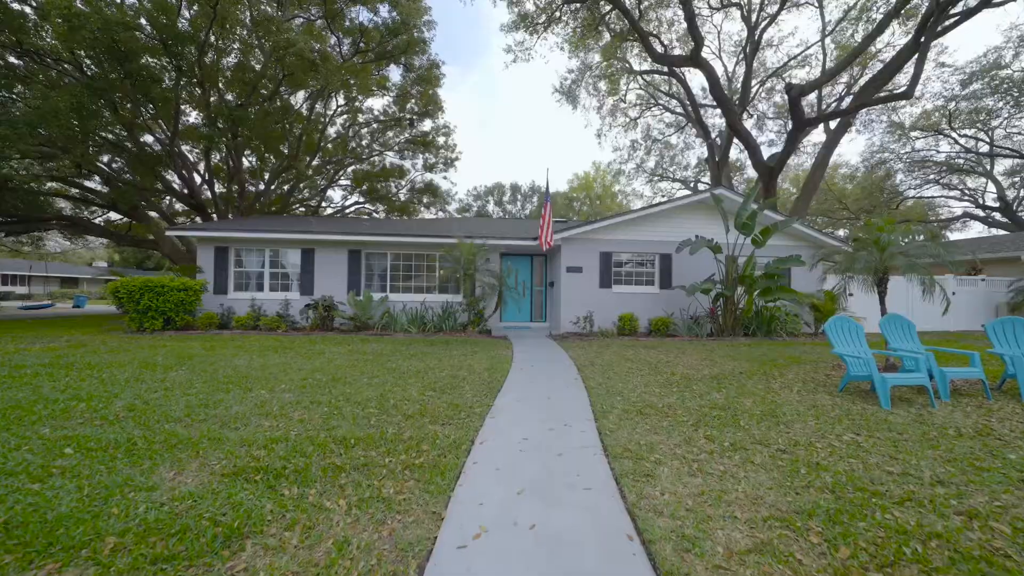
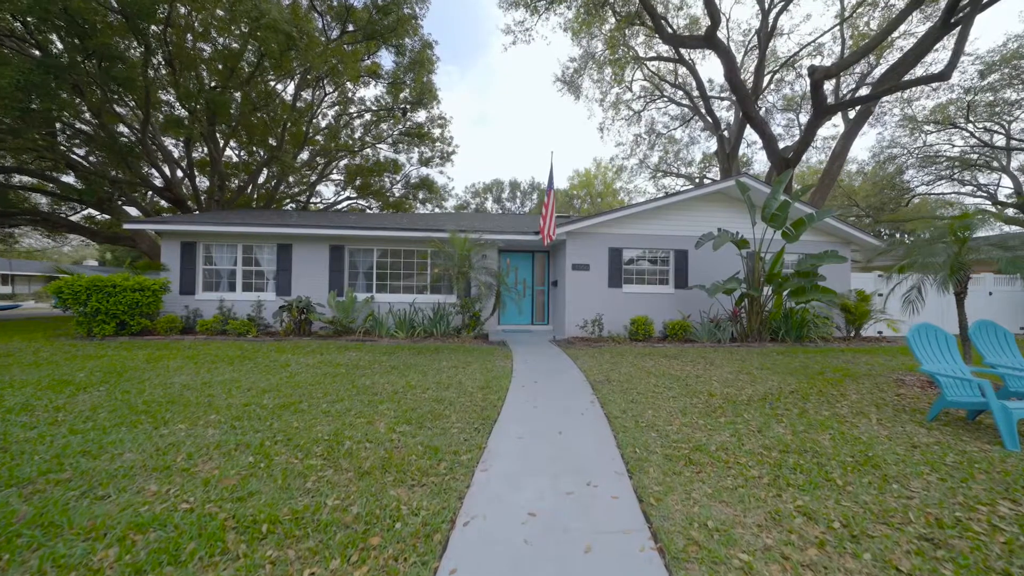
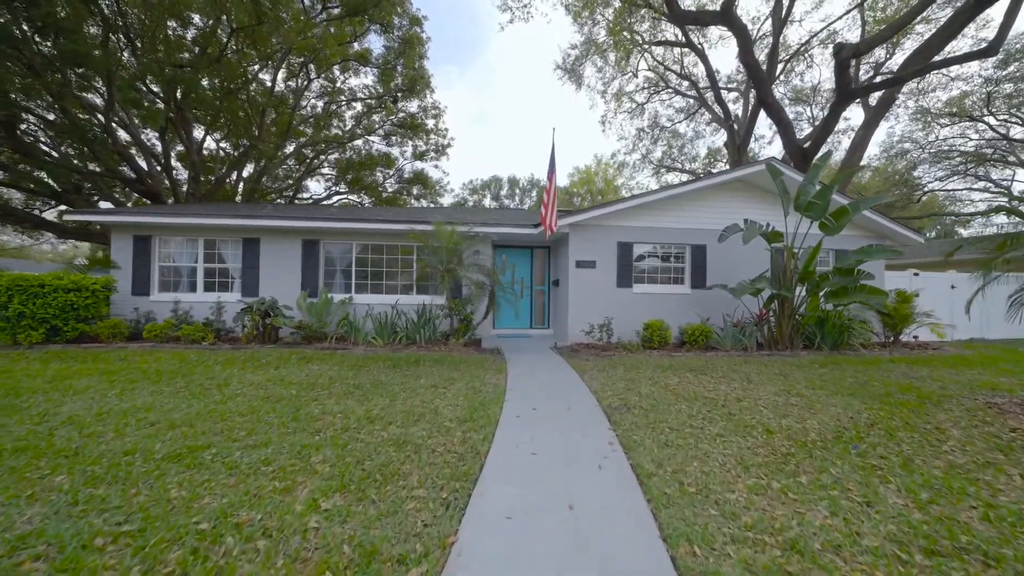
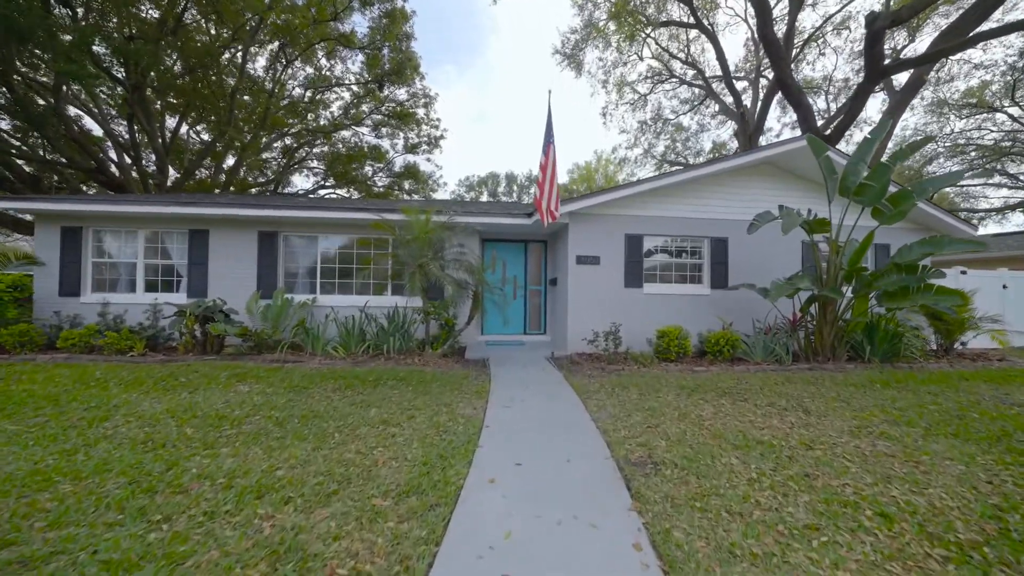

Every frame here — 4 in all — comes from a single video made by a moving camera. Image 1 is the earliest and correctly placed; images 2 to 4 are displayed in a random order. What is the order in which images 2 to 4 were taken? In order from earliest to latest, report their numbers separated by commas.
2, 3, 4
